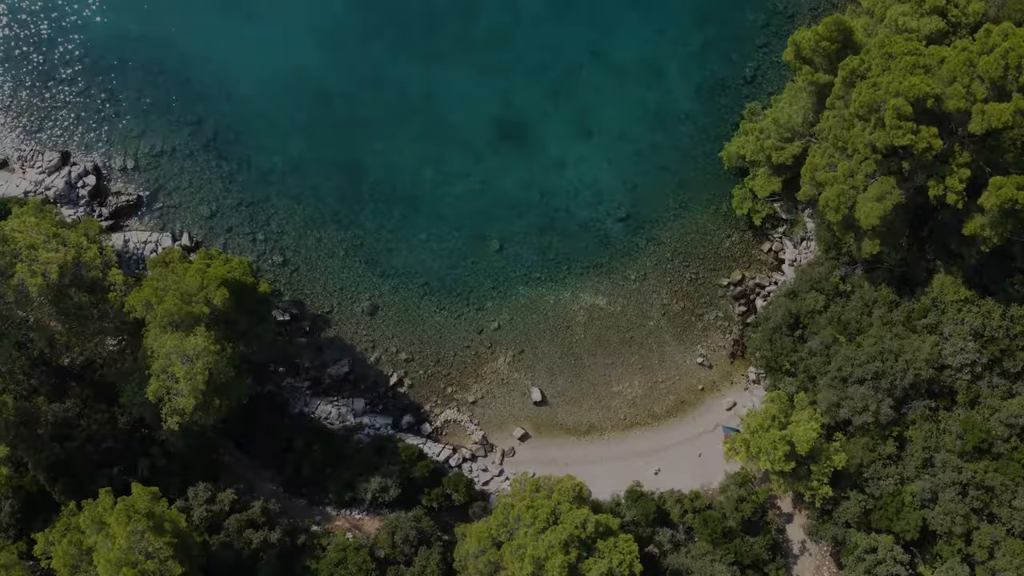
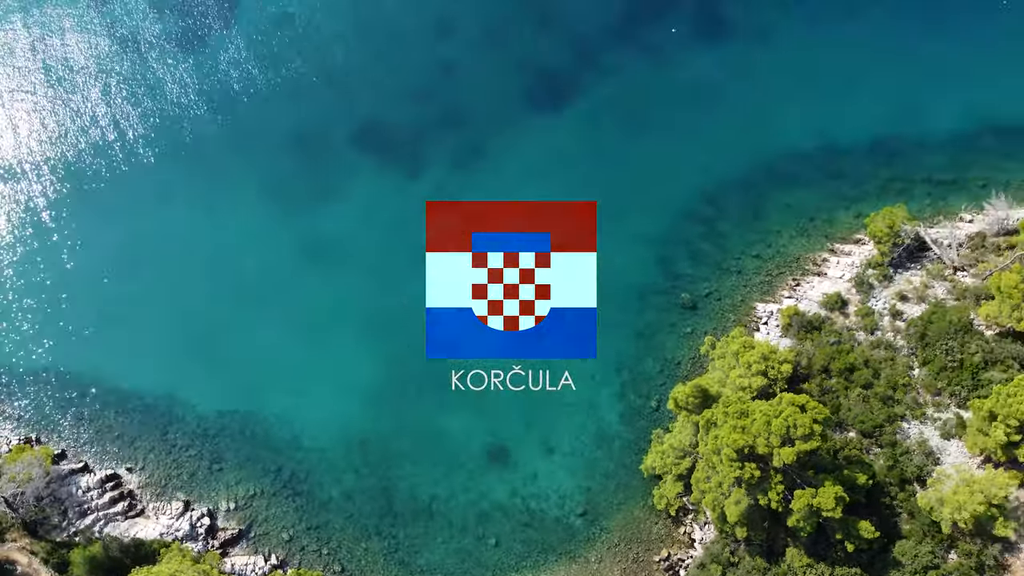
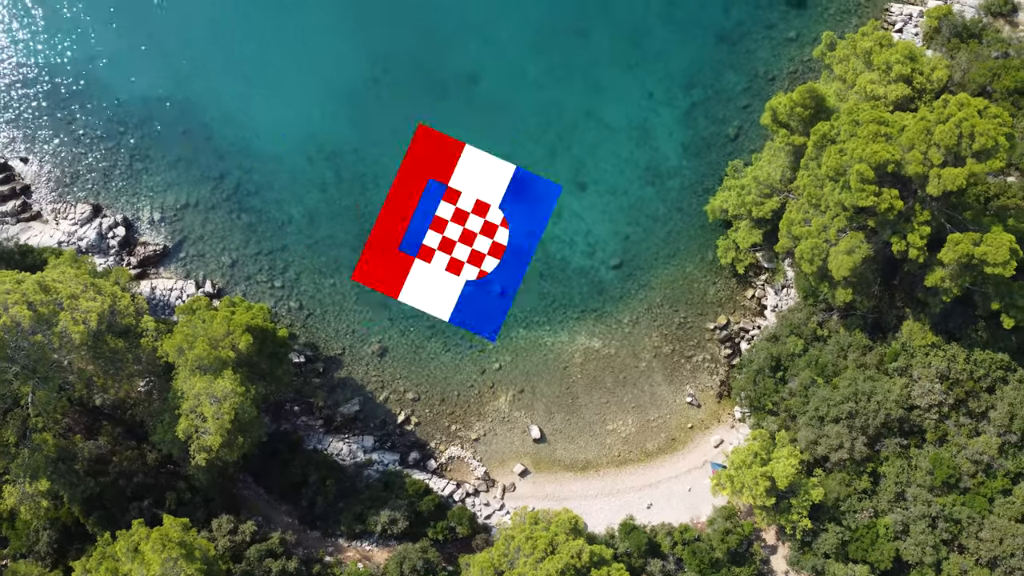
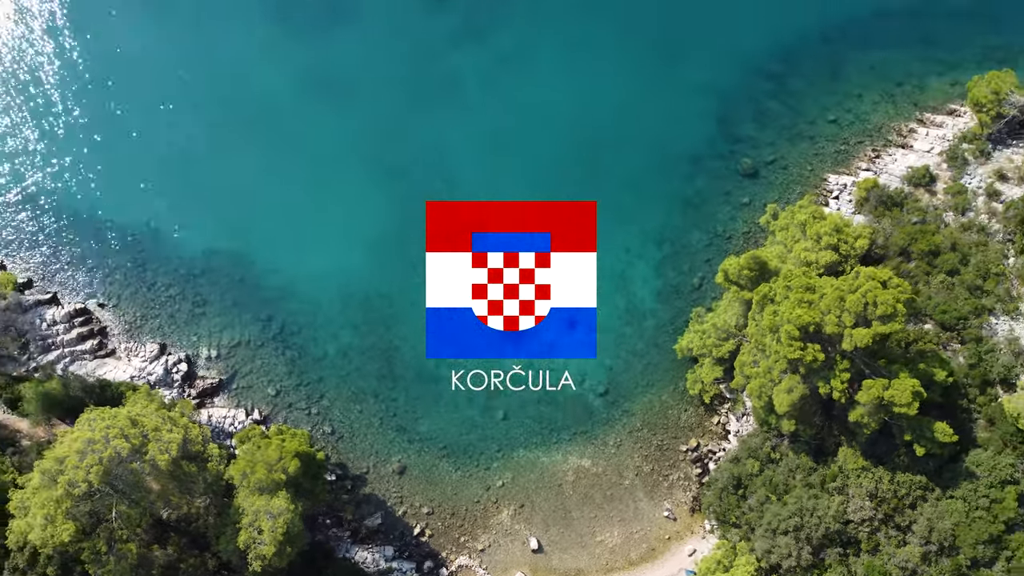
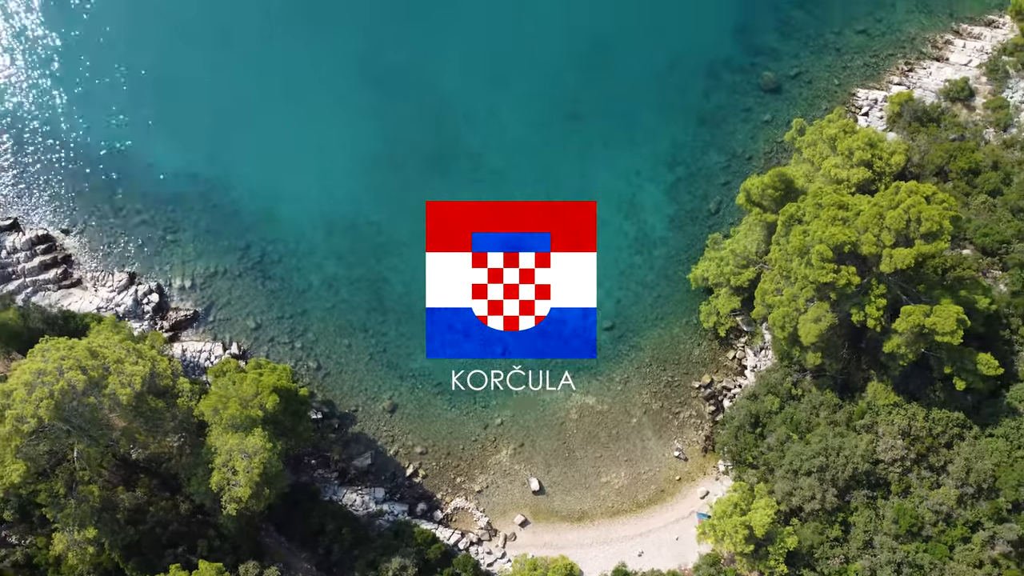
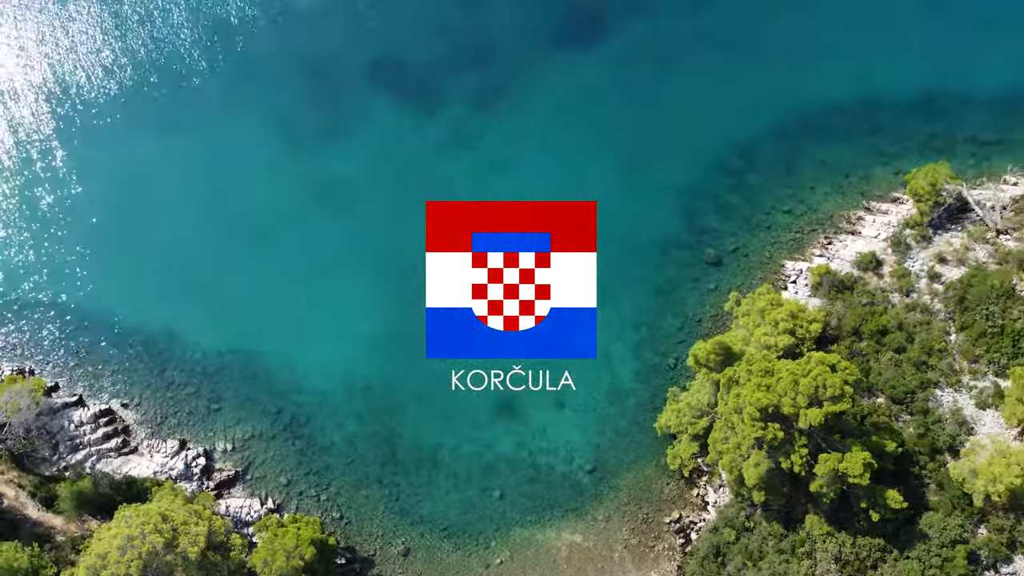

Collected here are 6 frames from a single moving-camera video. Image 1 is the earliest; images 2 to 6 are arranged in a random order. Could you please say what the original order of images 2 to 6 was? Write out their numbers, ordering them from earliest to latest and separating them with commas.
3, 5, 4, 6, 2
